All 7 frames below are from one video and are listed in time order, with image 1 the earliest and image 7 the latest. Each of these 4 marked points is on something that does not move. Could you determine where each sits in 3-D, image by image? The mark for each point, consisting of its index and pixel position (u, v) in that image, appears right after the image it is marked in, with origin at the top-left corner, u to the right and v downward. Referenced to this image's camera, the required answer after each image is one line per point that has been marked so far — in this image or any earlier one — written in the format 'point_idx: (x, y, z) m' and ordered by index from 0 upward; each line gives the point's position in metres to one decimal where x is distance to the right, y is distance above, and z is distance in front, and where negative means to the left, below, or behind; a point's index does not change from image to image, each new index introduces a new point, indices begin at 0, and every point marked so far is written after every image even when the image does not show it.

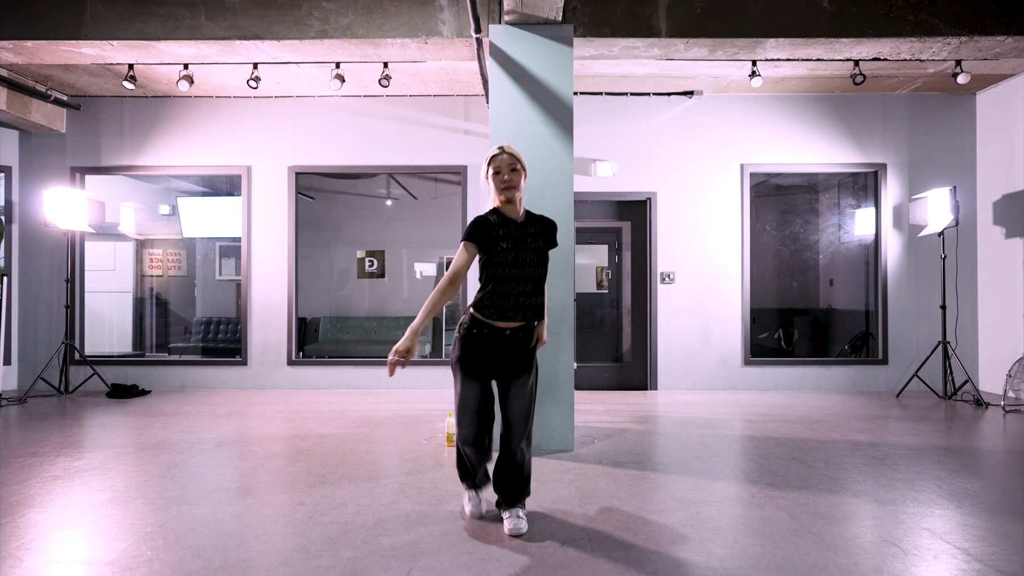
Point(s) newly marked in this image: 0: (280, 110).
0: (-2.6, +2.0, +5.9) m
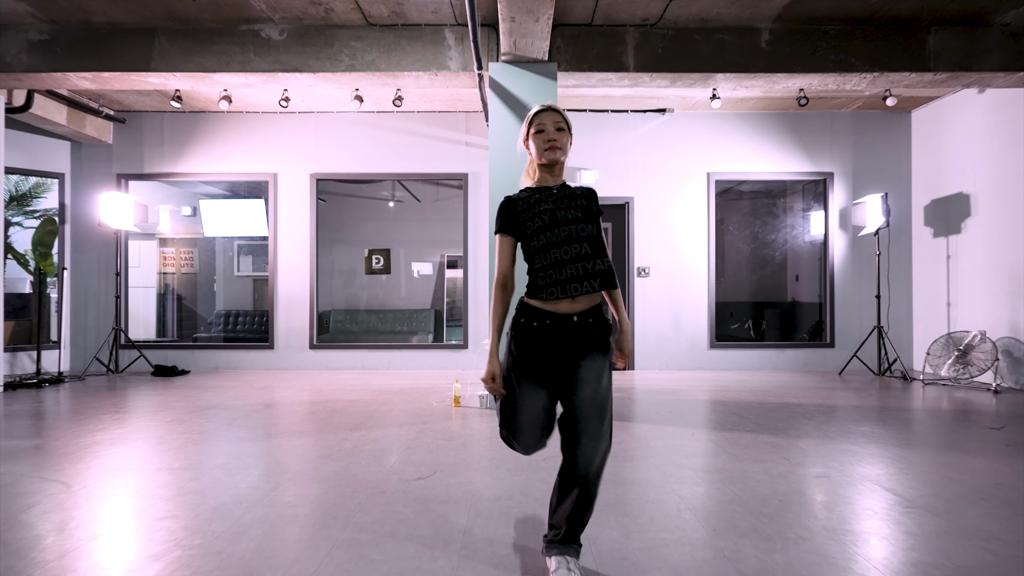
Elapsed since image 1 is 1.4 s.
0: (-2.7, +2.1, +6.7) m
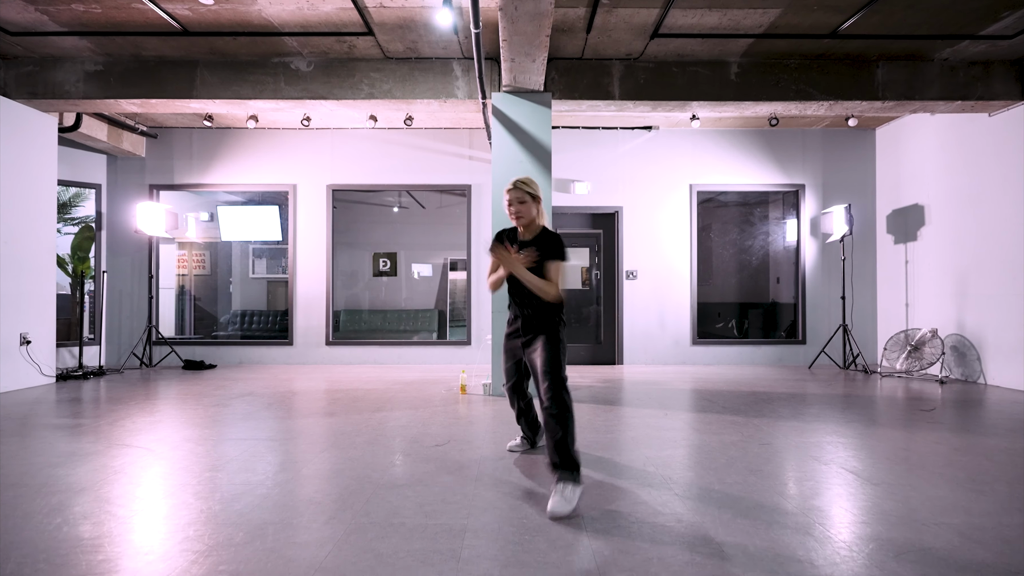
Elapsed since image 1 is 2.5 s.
0: (-2.7, +2.1, +7.4) m
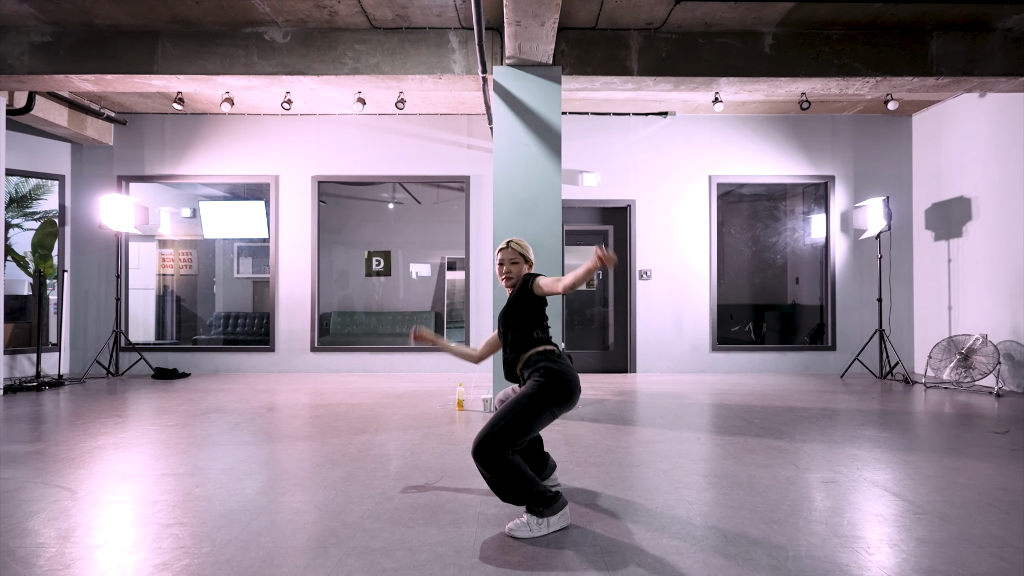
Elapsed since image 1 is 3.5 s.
0: (-2.6, +2.1, +6.7) m
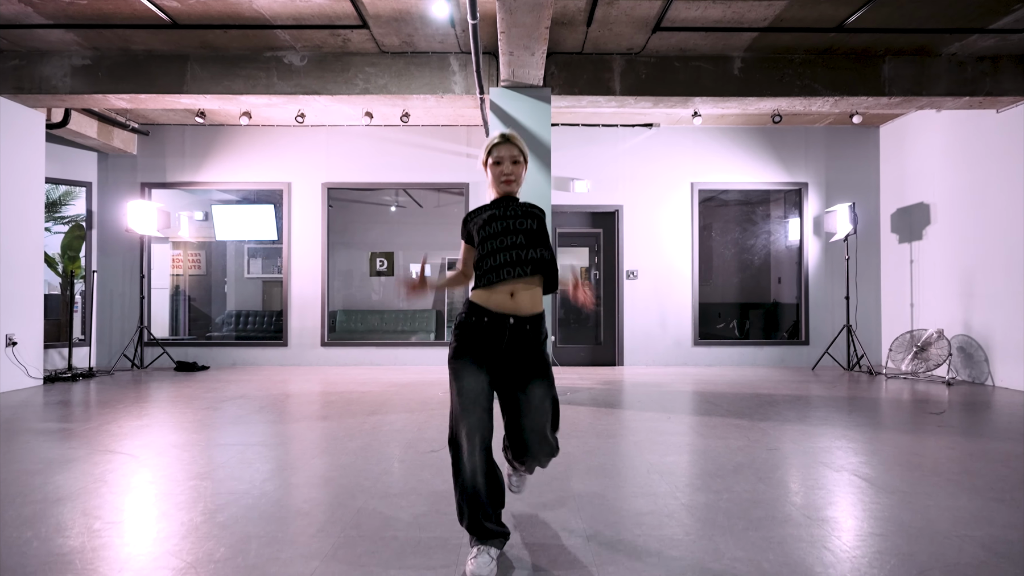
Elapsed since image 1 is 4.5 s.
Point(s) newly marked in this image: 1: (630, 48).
0: (-2.7, +2.1, +7.2) m
1: (+1.1, +2.2, +5.0) m
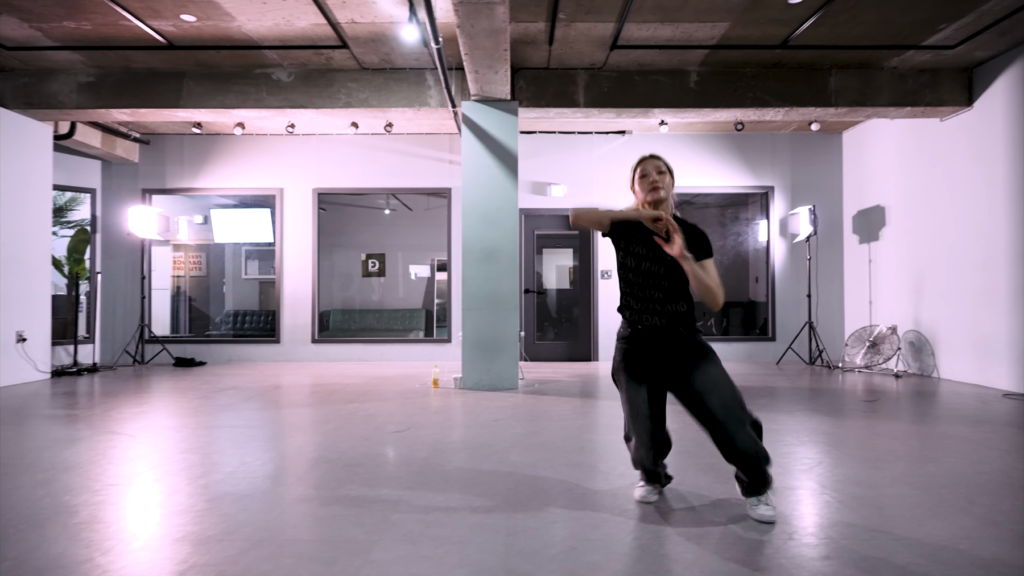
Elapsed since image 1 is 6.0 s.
0: (-3.0, +2.1, +7.6) m
1: (+0.8, +2.3, +5.3) m
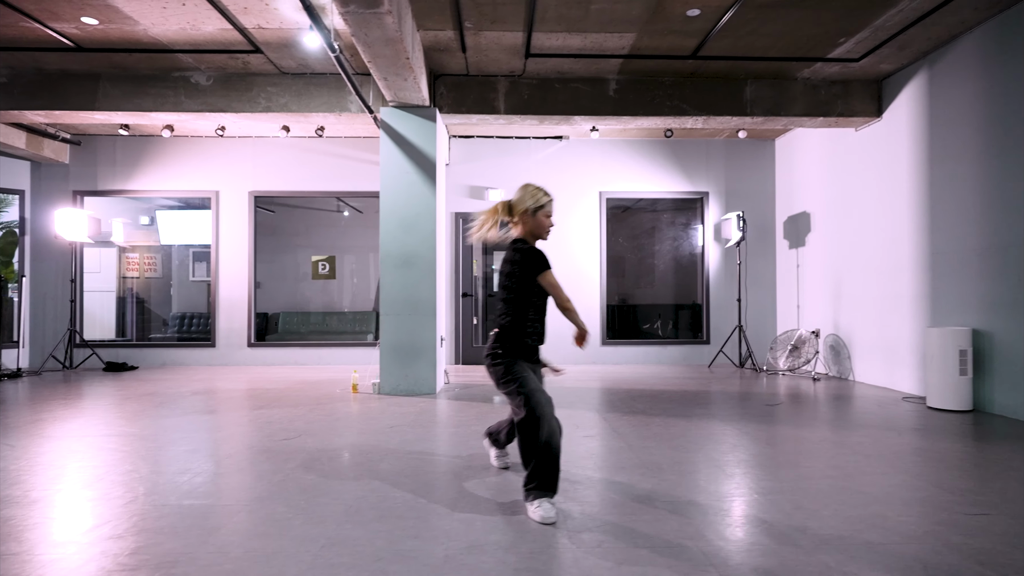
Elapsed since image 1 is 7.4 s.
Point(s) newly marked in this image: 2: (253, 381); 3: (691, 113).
0: (-3.8, +2.0, +7.6) m
1: (0.0, +2.2, +5.4) m
2: (-3.2, -1.2, +6.6) m
3: (+1.9, +1.9, +5.6) m
